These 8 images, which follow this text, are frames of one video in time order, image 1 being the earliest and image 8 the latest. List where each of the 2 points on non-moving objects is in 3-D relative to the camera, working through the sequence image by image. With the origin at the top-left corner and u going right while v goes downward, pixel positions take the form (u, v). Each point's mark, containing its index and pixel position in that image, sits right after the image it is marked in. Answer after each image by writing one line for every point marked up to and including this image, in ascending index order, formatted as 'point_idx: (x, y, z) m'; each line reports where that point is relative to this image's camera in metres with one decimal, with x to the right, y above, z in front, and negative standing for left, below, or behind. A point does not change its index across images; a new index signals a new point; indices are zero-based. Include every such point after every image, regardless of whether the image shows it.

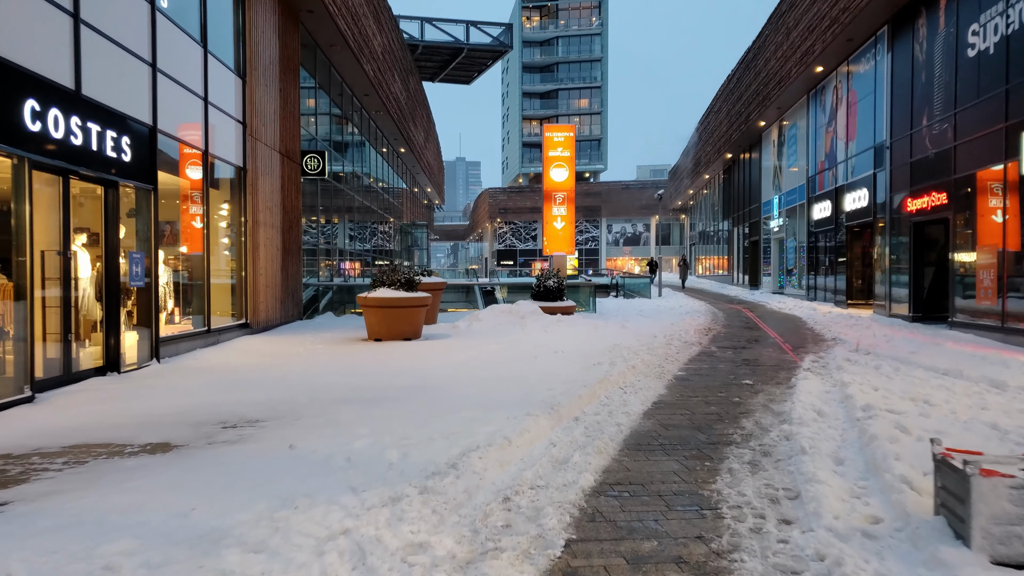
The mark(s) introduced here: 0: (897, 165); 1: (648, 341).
0: (+8.6, +2.8, +17.1) m
1: (+2.1, -0.8, +11.7) m
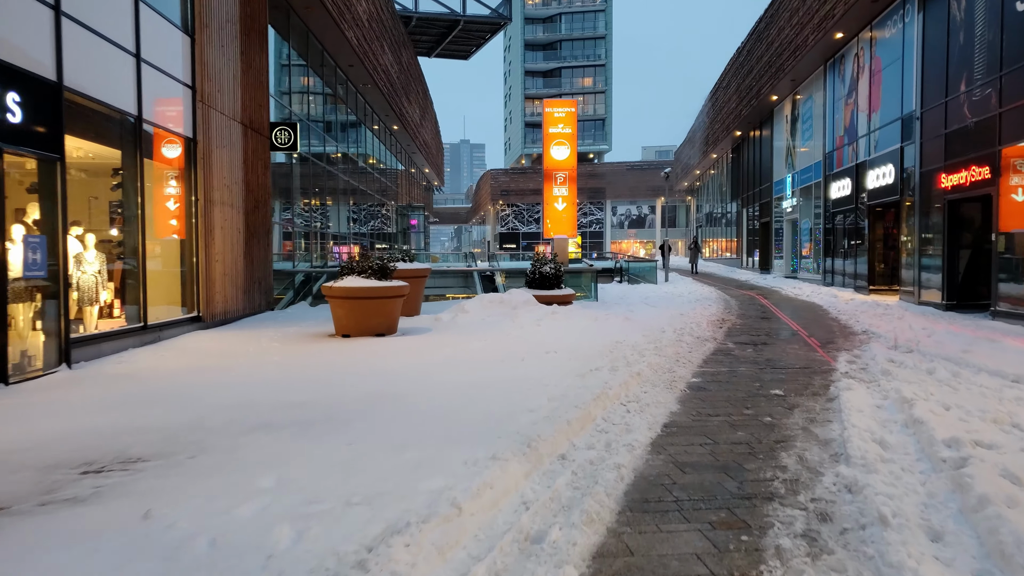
0: (+8.5, +3.1, +15.5) m
1: (+1.9, -0.7, +10.2) m
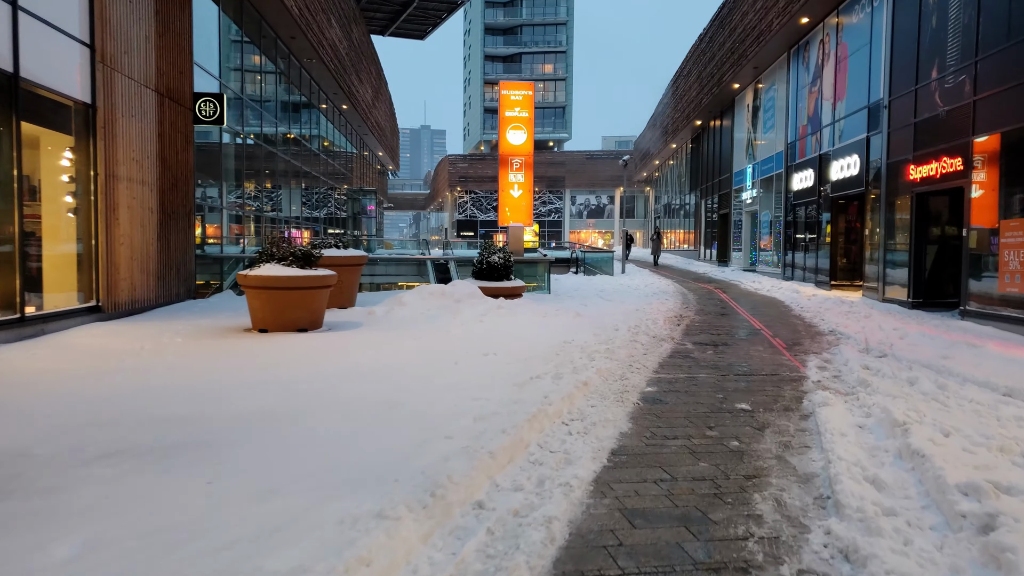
0: (+7.5, +3.1, +14.8) m
1: (+1.1, -0.6, +9.2) m
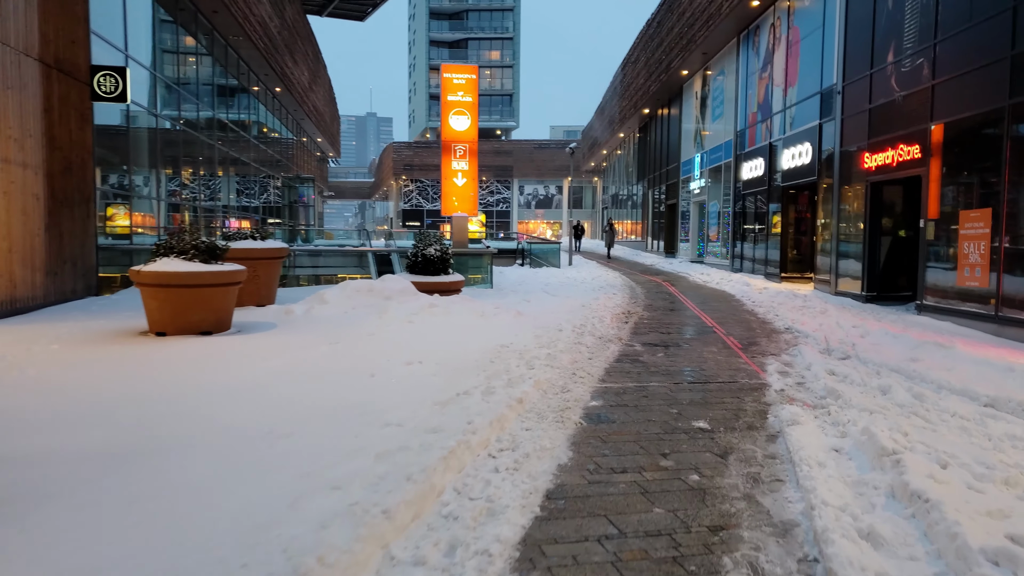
0: (+6.3, +3.3, +14.3) m
1: (+0.4, -0.6, +8.4) m
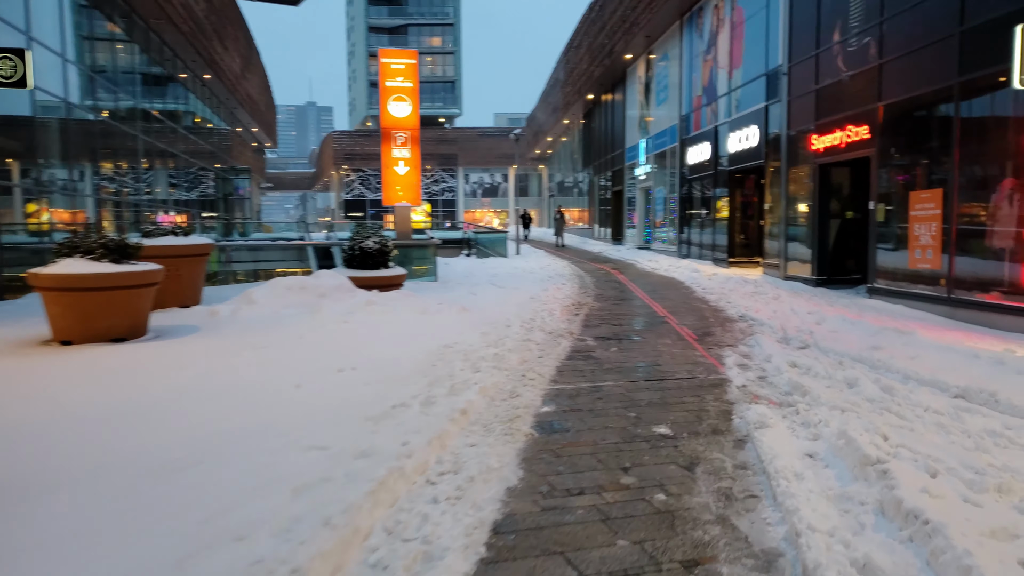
0: (+5.2, +3.6, +14.1) m
1: (-0.2, -0.5, +7.8) m
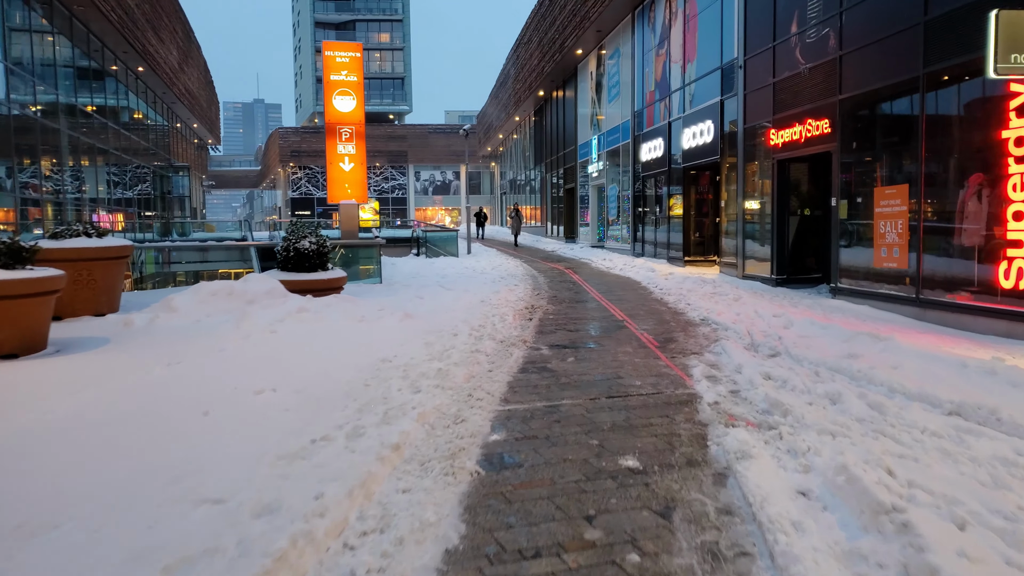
0: (+4.3, +3.6, +13.6) m
1: (-0.7, -0.5, +7.1) m
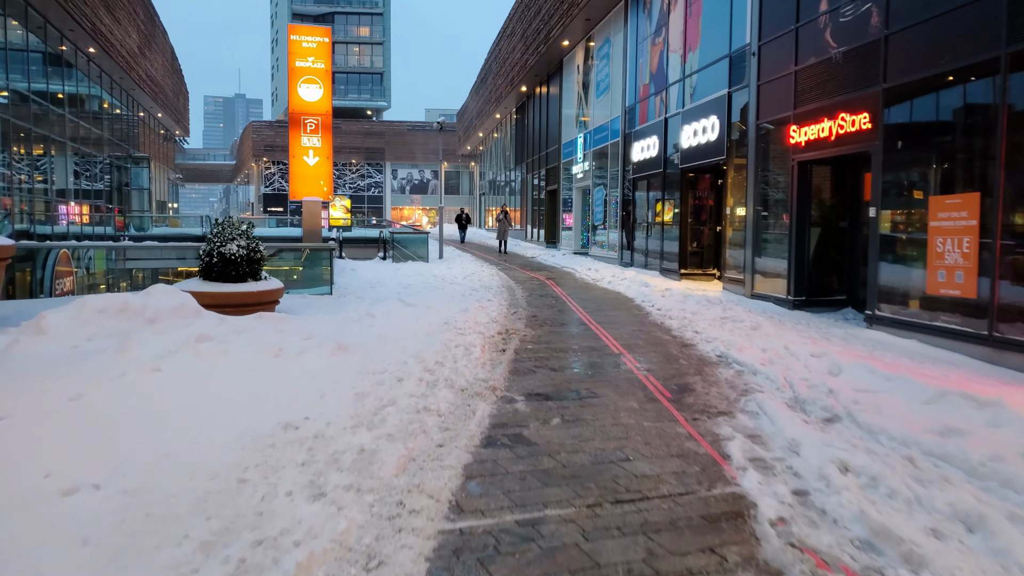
0: (+4.0, +3.3, +11.8) m
1: (-0.9, -0.8, +5.1) m
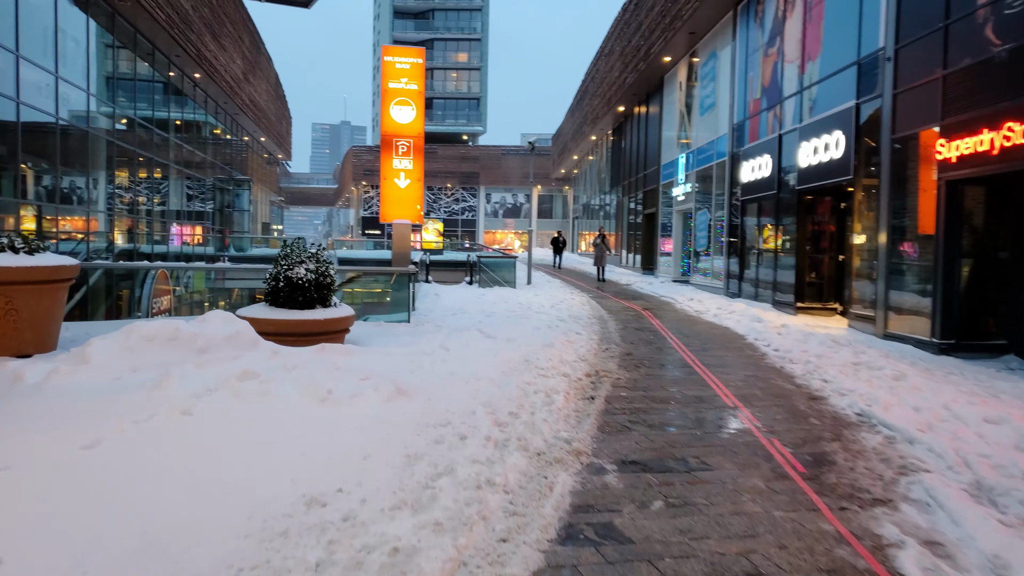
0: (+5.3, +2.7, +10.3) m
1: (-0.5, -1.0, +4.1) m
